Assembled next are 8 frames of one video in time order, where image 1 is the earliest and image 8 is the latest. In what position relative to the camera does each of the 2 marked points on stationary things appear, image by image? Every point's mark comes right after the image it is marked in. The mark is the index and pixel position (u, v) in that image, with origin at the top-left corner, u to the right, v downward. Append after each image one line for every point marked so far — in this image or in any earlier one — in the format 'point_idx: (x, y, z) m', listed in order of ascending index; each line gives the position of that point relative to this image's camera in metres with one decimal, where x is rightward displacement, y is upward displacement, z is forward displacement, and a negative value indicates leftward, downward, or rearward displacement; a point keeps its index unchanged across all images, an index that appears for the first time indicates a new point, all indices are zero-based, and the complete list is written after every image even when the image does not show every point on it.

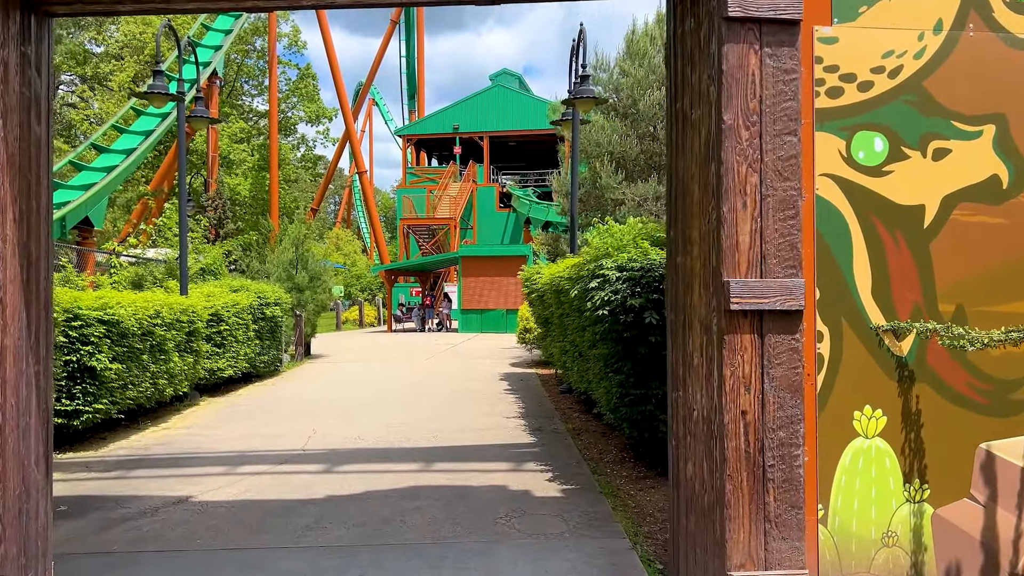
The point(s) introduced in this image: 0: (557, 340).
0: (+0.5, -0.6, +9.7) m
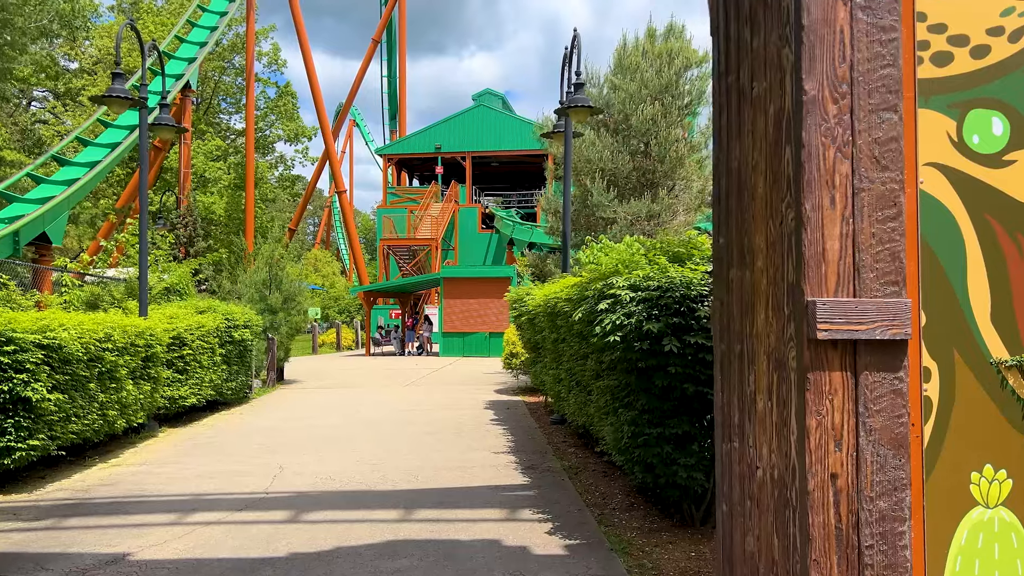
0: (+0.4, -0.9, +8.9) m
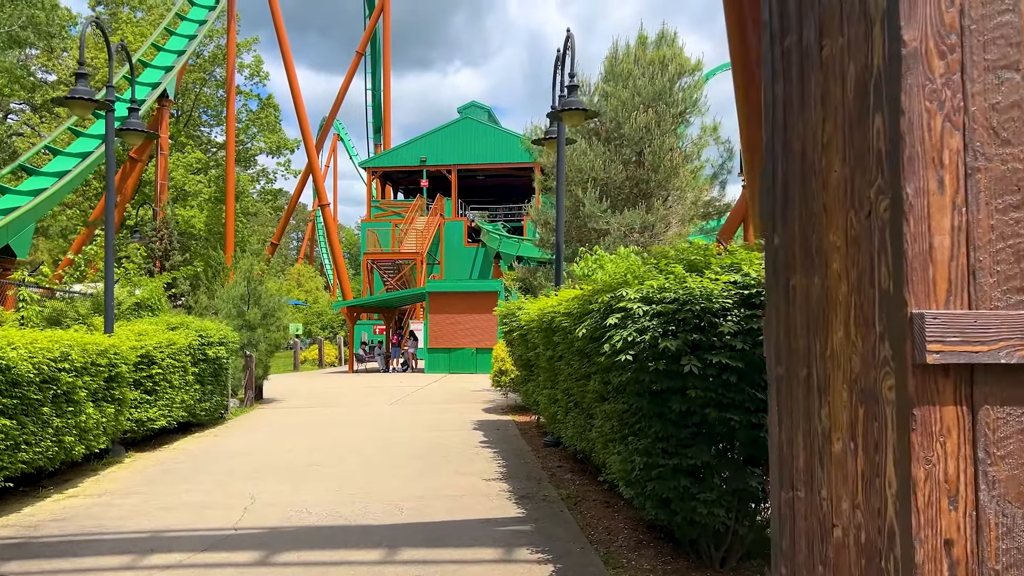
0: (+0.3, -1.0, +8.4) m
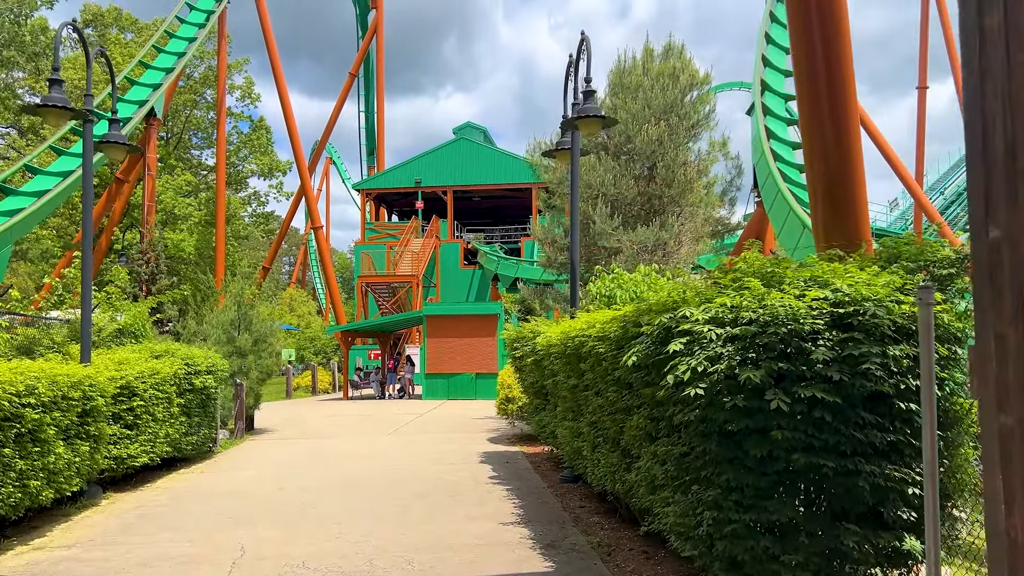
0: (+0.5, -1.2, +7.6) m
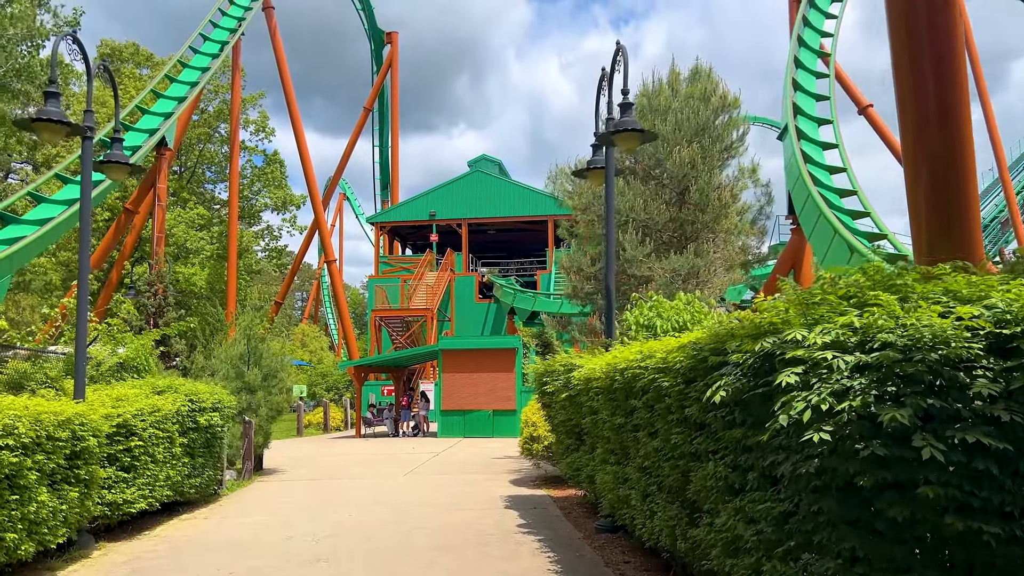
0: (+0.8, -1.4, +6.8) m
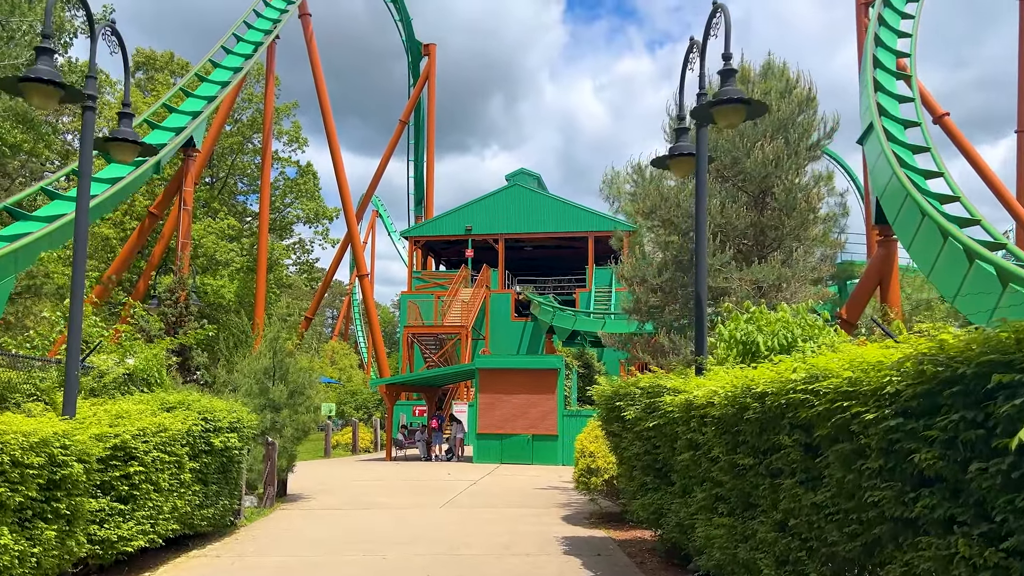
0: (+1.3, -1.4, +5.4) m
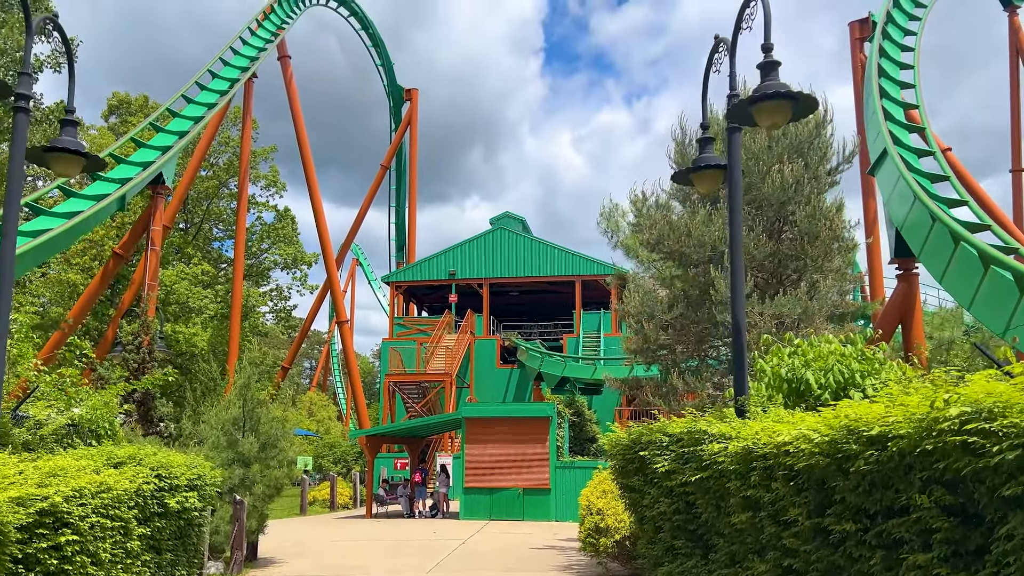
0: (+1.4, -1.5, +4.3) m
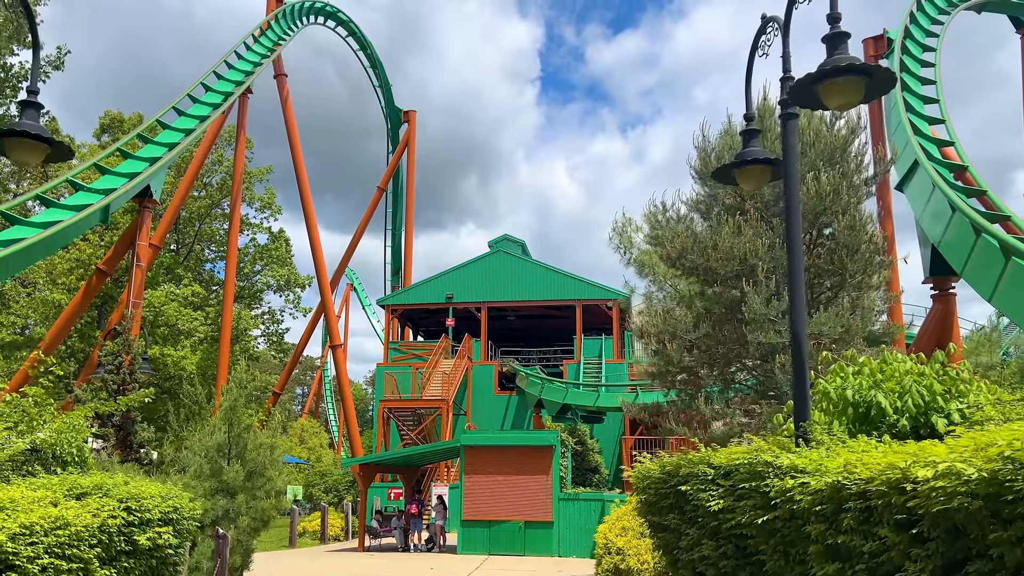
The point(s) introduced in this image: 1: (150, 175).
0: (+1.5, -1.5, +3.5) m
1: (-6.7, +2.1, +15.7) m
